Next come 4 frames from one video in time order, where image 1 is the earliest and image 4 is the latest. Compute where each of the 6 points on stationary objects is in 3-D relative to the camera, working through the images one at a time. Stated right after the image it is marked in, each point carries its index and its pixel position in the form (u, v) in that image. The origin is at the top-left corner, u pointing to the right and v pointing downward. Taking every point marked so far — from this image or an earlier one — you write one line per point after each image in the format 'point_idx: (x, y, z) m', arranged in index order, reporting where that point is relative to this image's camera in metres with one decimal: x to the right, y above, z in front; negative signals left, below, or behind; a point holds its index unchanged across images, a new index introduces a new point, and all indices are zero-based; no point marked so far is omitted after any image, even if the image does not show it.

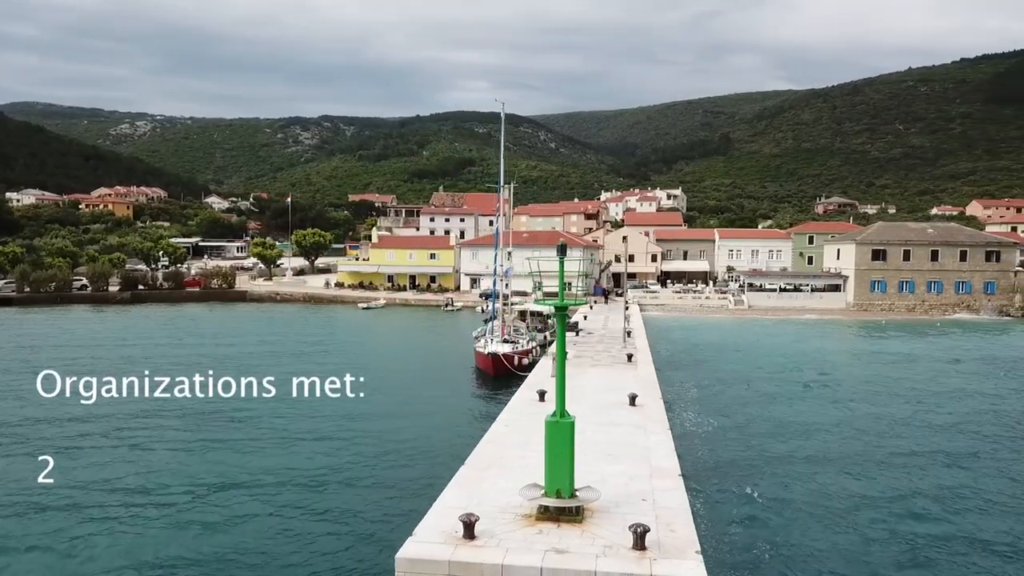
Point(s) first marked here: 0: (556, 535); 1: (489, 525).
0: (+0.4, -2.5, +7.0) m
1: (-0.2, -2.5, +7.3) m
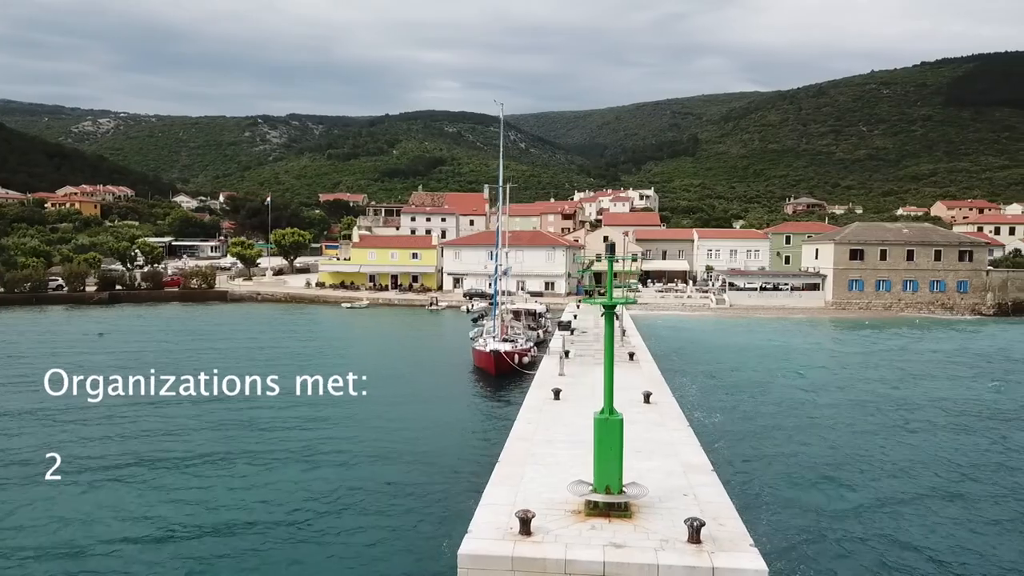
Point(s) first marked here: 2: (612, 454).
0: (+1.0, -2.5, +7.1) m
1: (+0.3, -2.4, +7.3) m
2: (+1.1, -1.8, +7.6) m
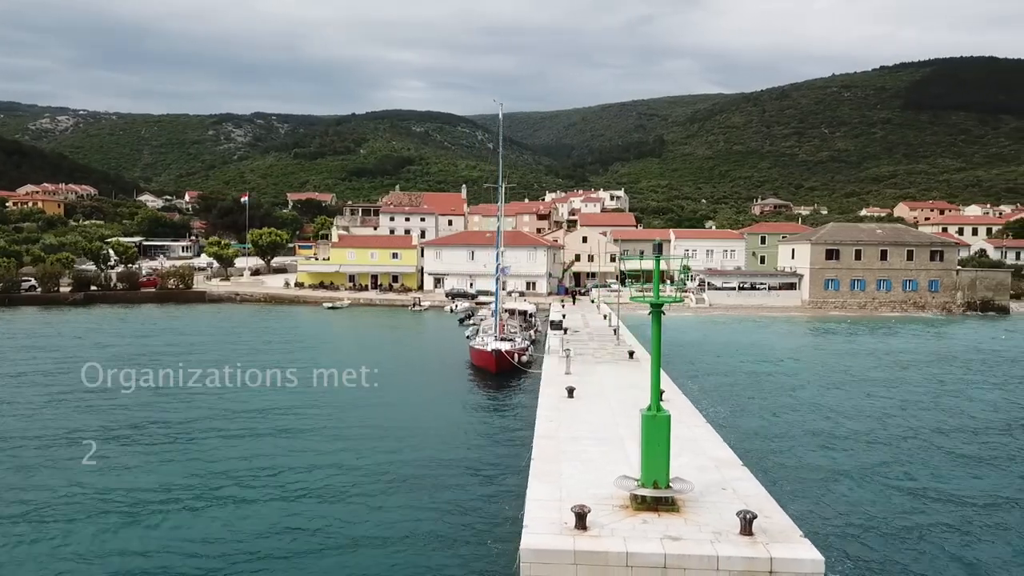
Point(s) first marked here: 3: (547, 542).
0: (+1.5, -2.4, +7.2) m
1: (+0.9, -2.4, +7.4) m
2: (+1.6, -1.7, +7.7) m
3: (+0.3, -2.5, +6.8) m
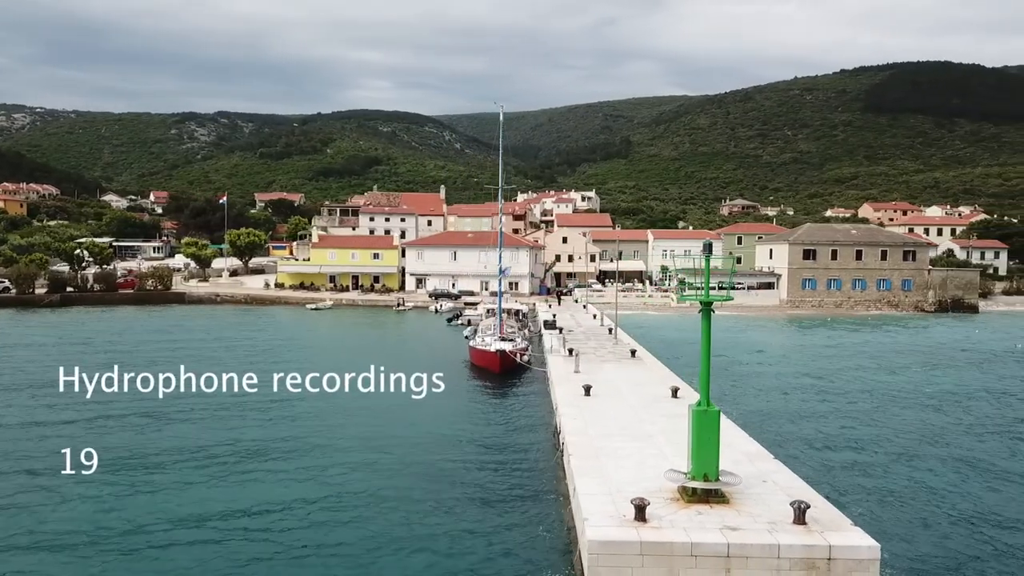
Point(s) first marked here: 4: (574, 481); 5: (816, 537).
0: (+2.2, -2.4, +7.4) m
1: (+1.5, -2.4, +7.6) m
2: (+2.2, -1.7, +7.9) m
3: (+1.0, -2.4, +6.9) m
4: (+0.8, -2.4, +8.6) m
5: (+3.0, -2.5, +6.9) m
